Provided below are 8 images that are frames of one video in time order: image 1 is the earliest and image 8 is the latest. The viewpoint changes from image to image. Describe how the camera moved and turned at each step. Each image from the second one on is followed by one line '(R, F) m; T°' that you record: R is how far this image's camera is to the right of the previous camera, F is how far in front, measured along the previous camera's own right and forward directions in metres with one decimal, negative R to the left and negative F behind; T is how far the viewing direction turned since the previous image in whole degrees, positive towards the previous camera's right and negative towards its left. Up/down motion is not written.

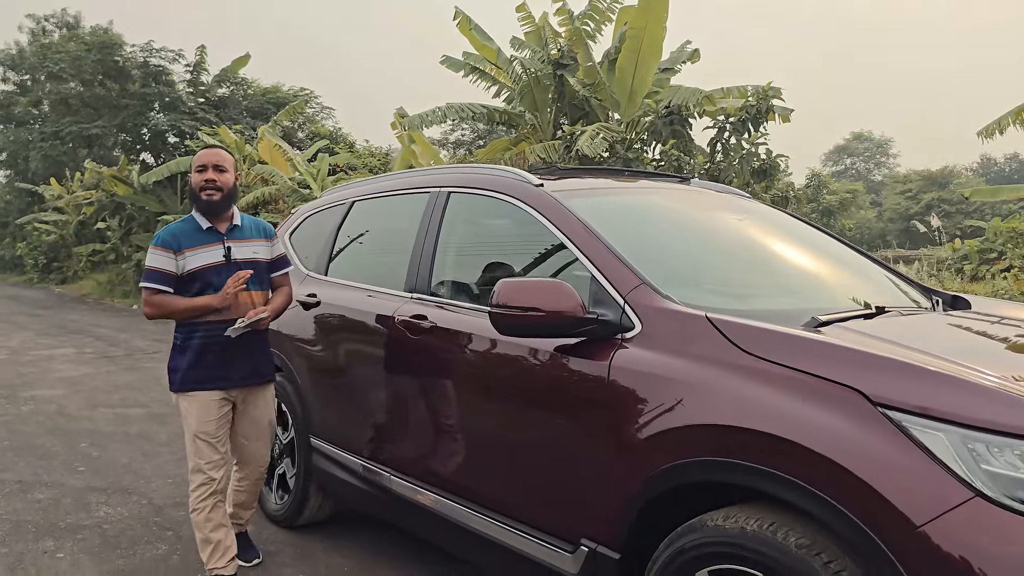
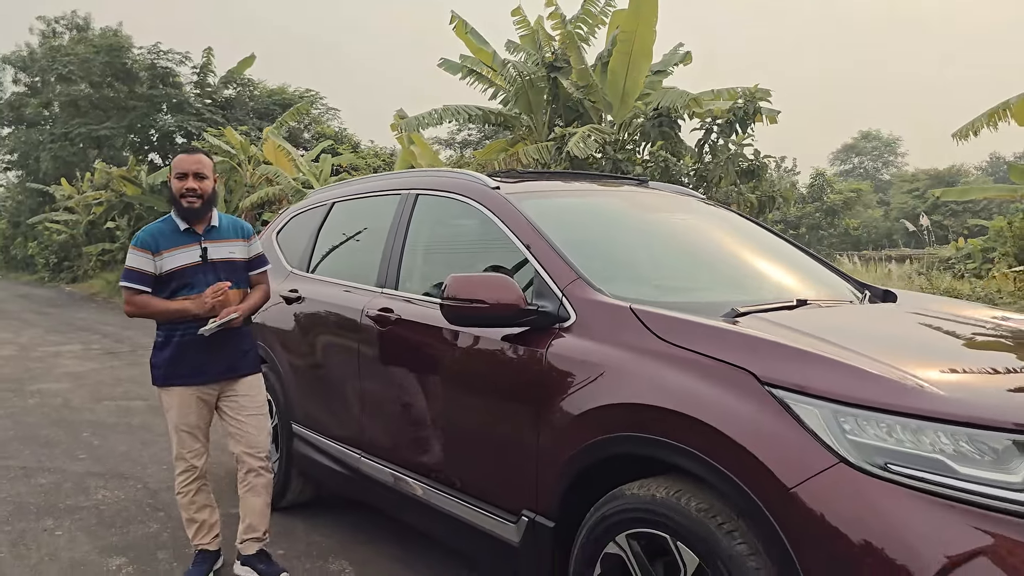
(+0.2, -0.2) m; -1°
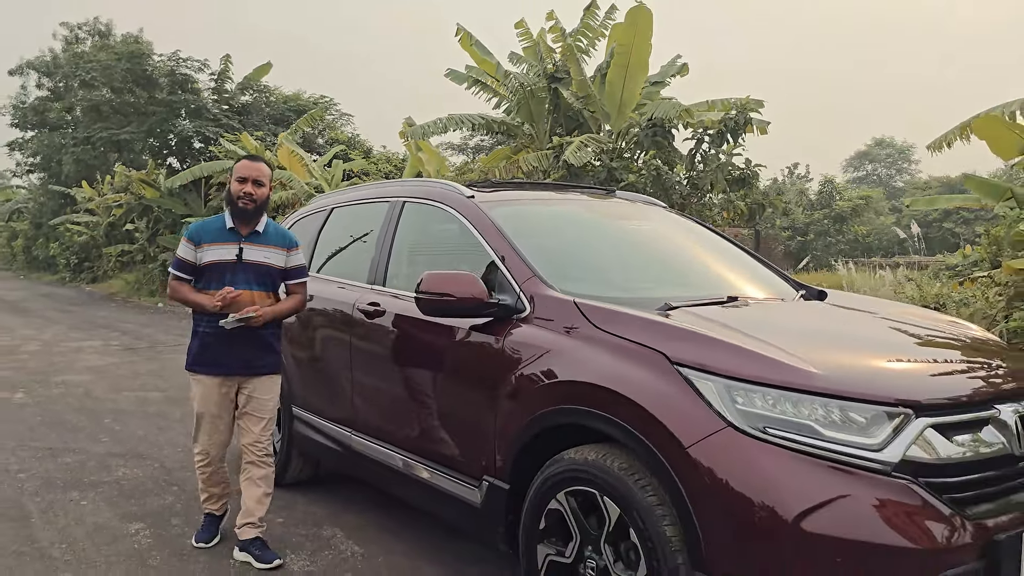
(+0.2, -0.4) m; -1°
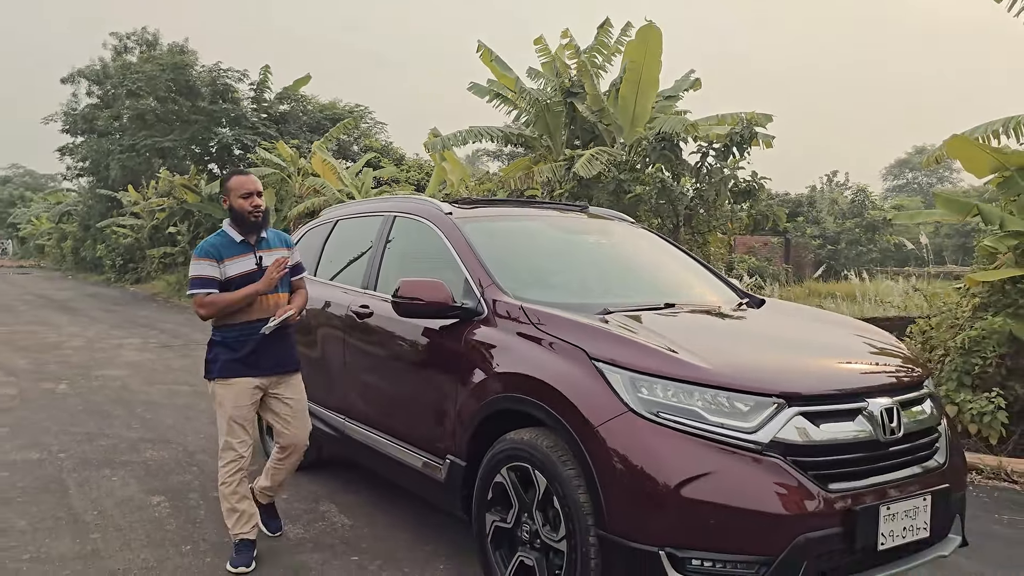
(+0.3, -0.4) m; -3°
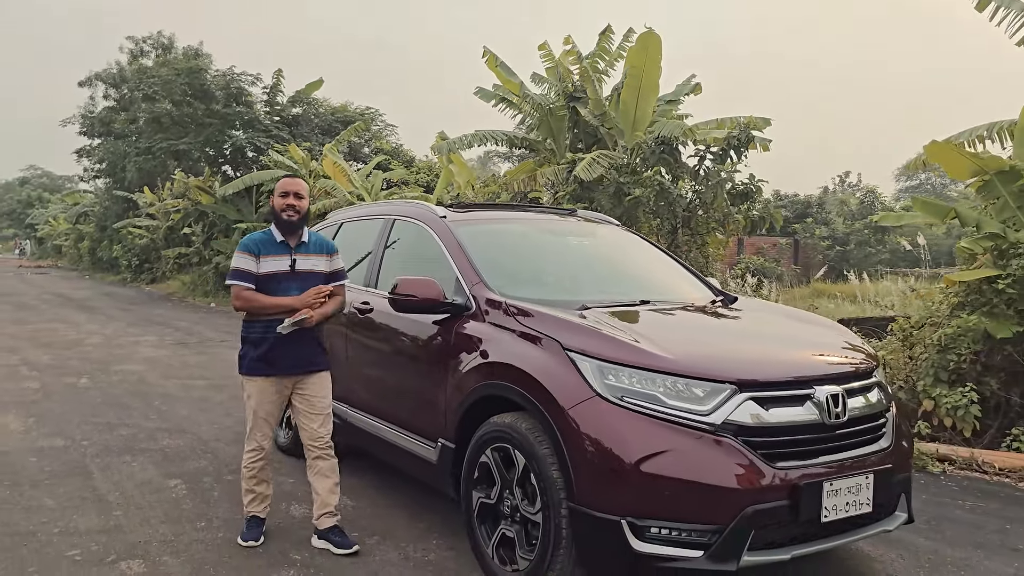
(+0.1, -0.3) m; -1°
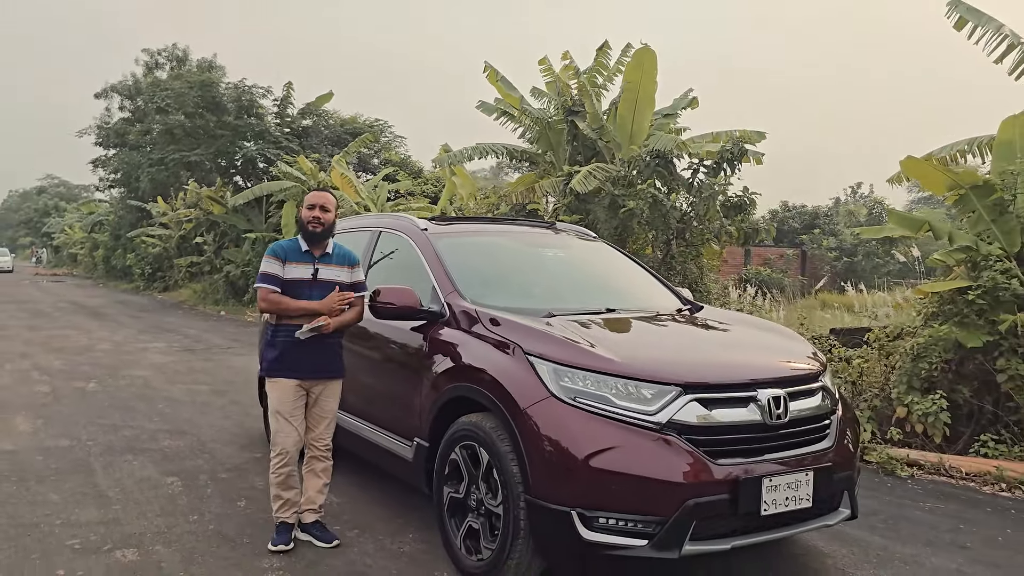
(+0.2, -0.2) m; -1°
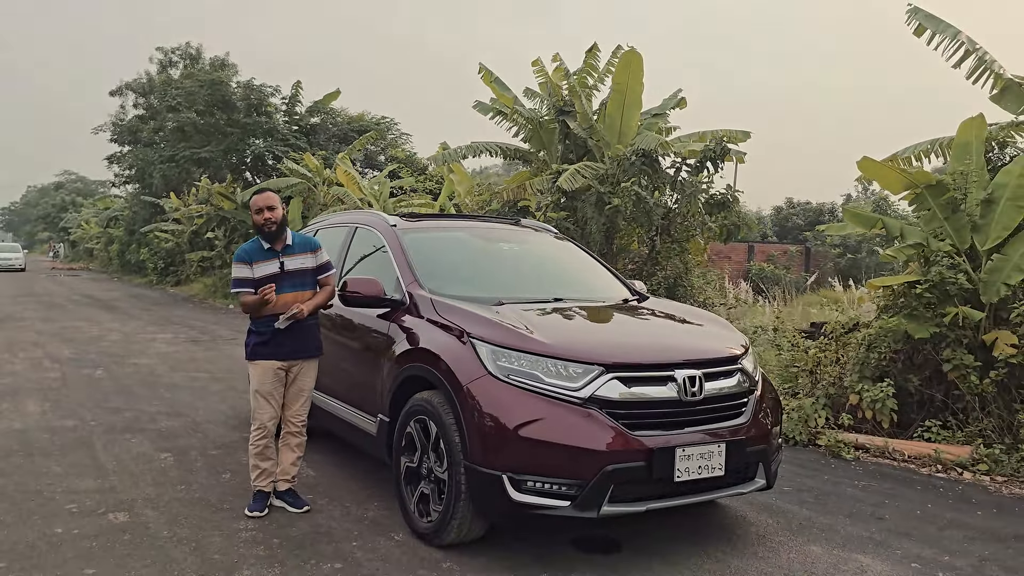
(+0.3, -0.3) m; -1°
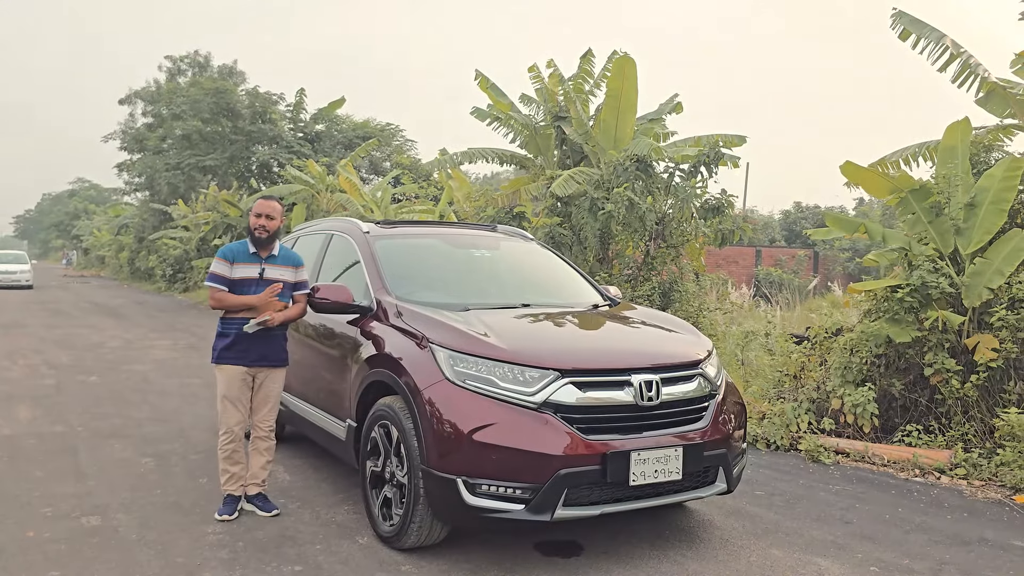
(+0.2, 0.0) m; -1°
